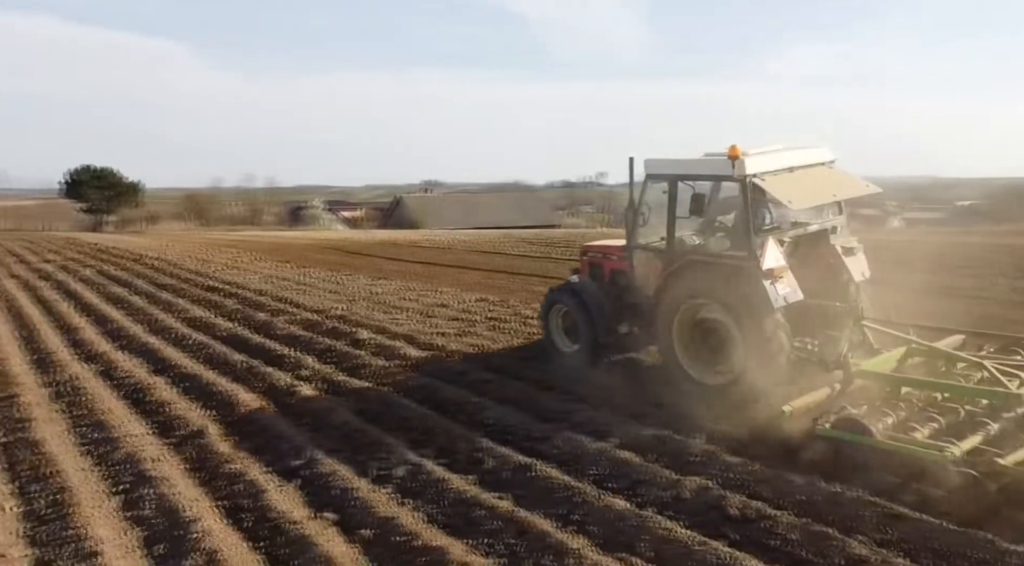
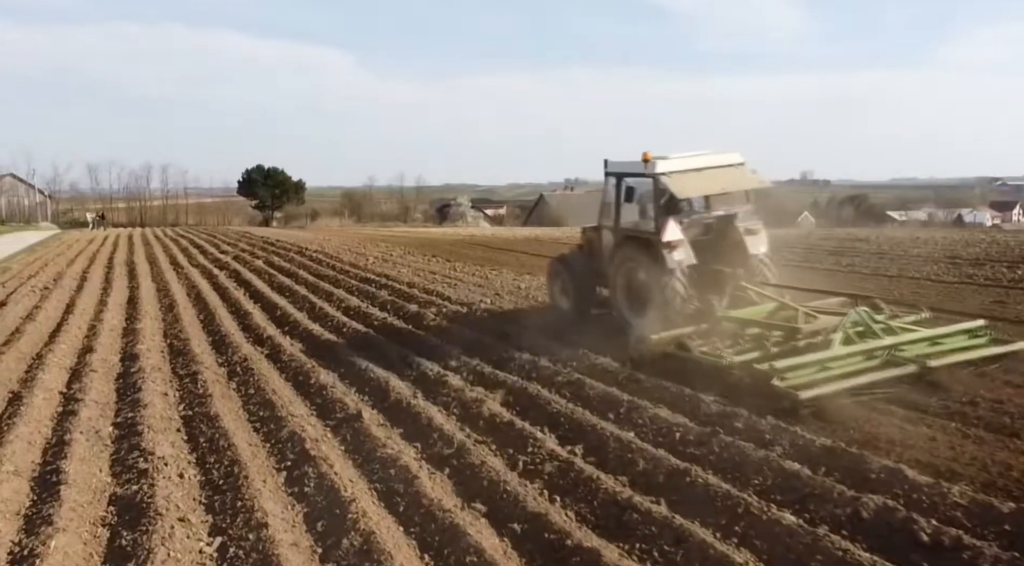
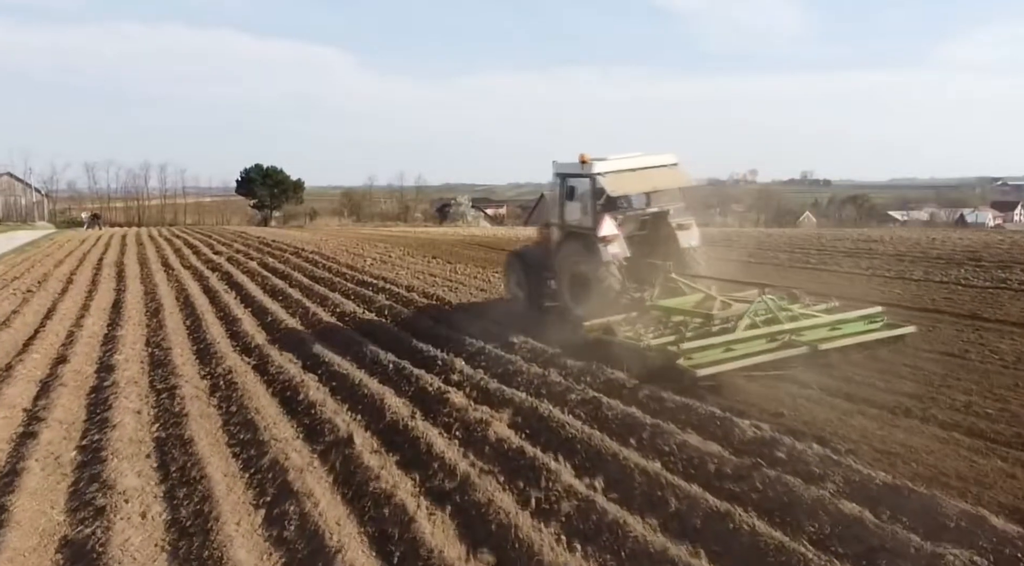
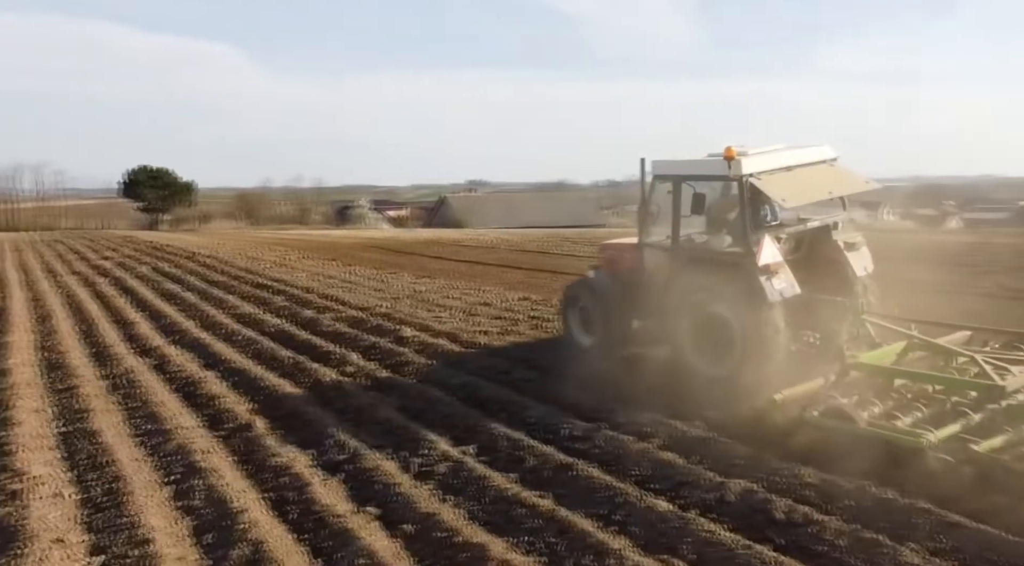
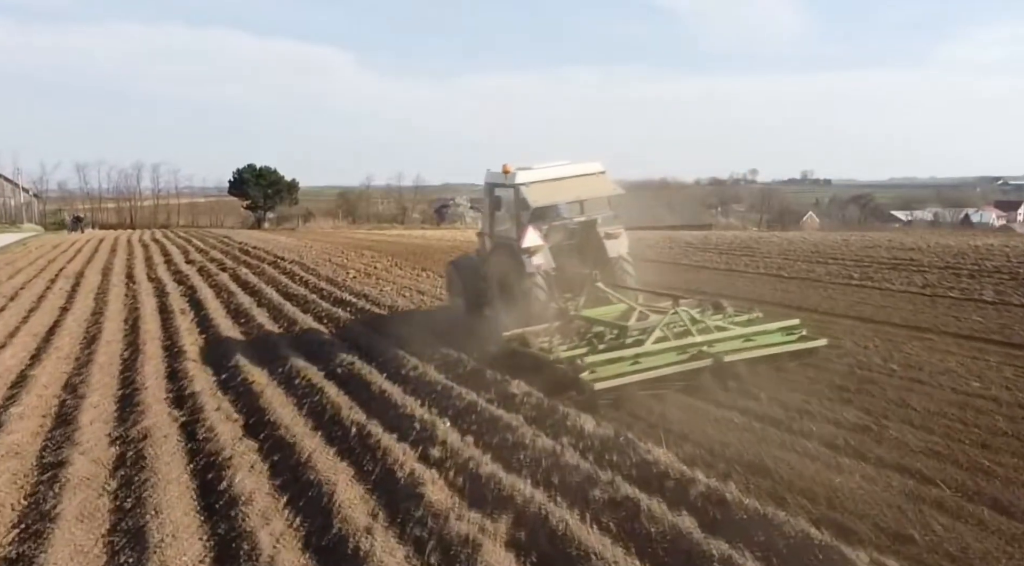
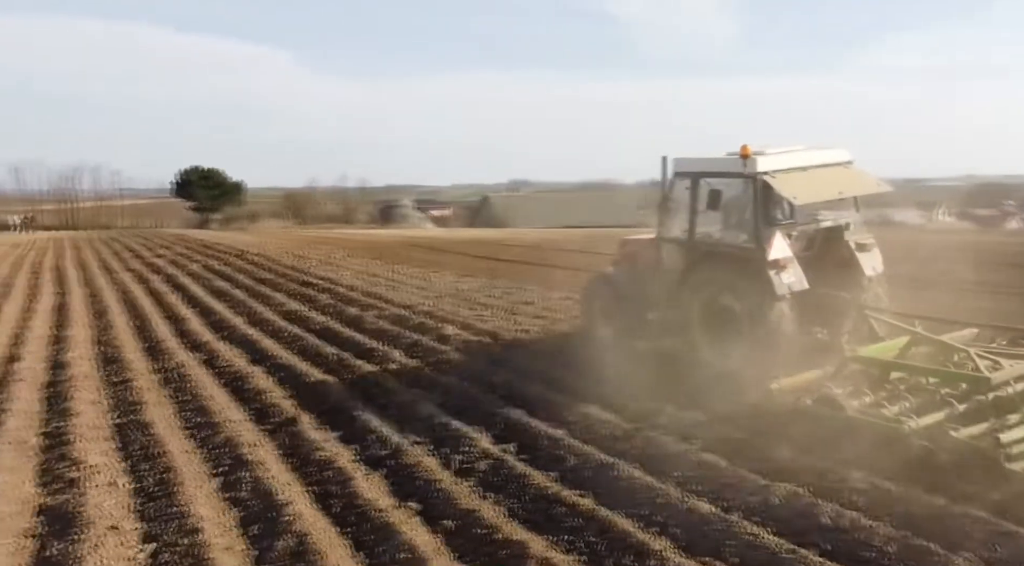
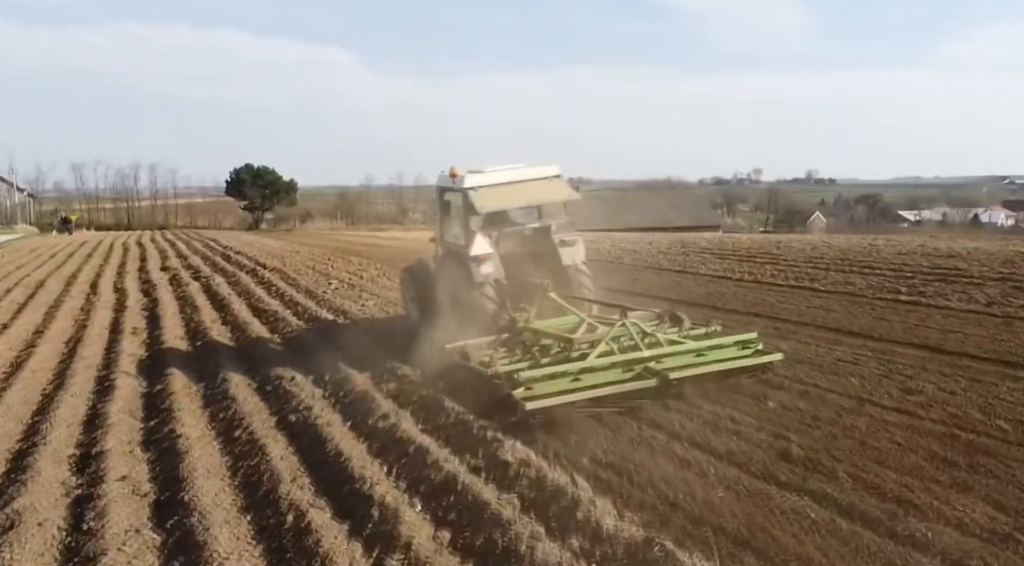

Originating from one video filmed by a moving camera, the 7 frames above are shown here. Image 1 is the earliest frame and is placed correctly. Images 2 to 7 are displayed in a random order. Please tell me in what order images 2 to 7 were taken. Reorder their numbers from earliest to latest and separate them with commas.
4, 6, 2, 3, 5, 7
